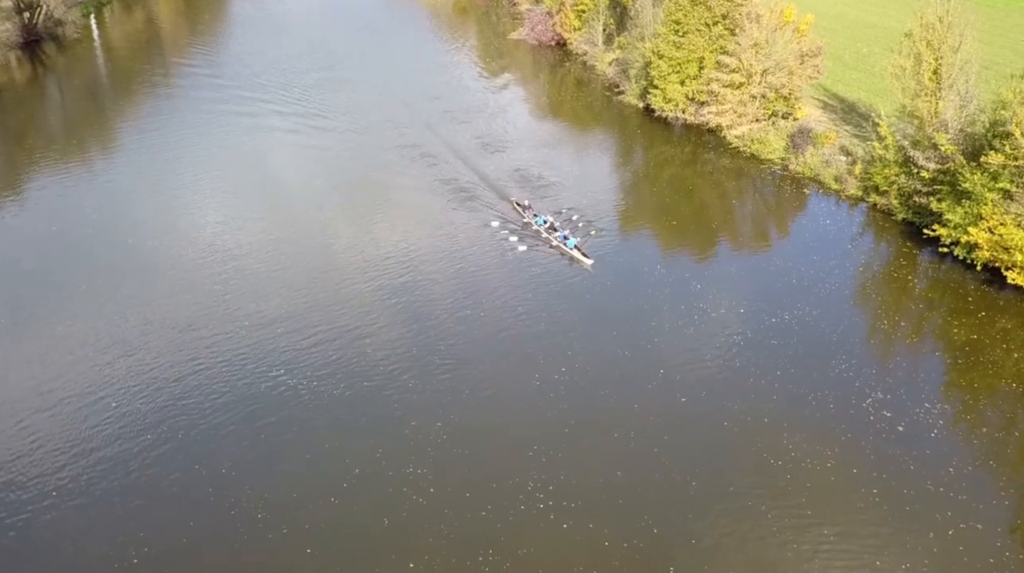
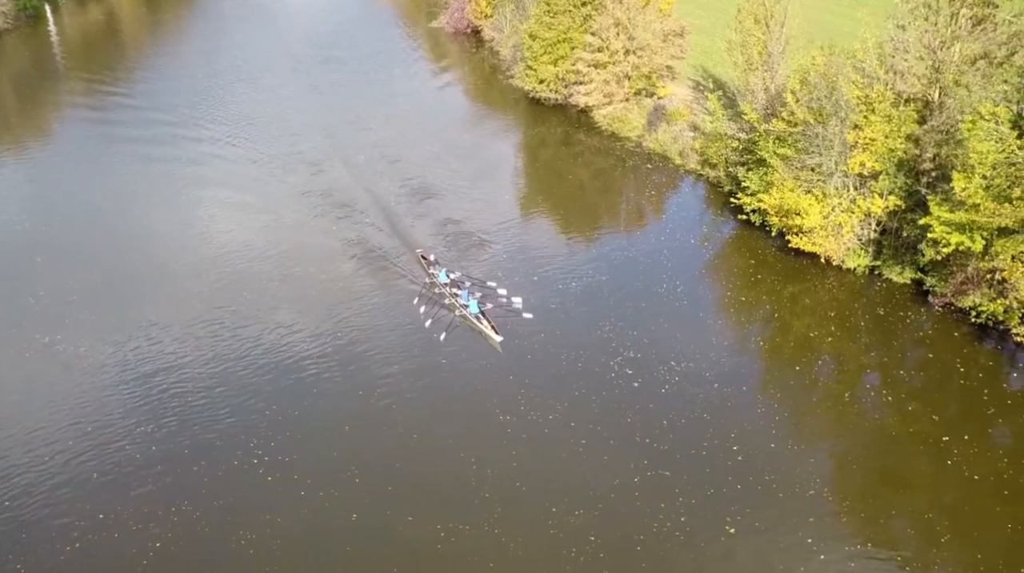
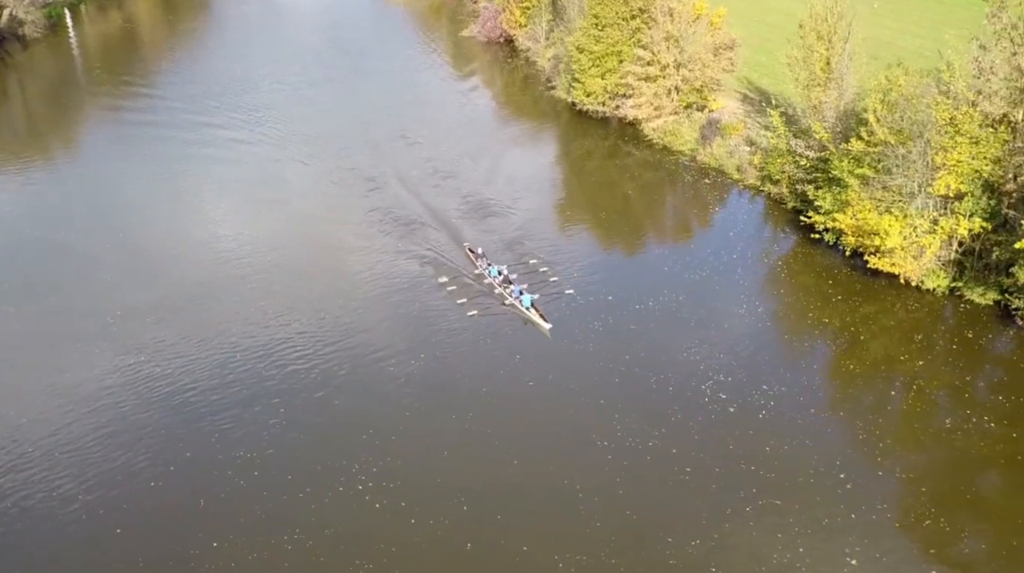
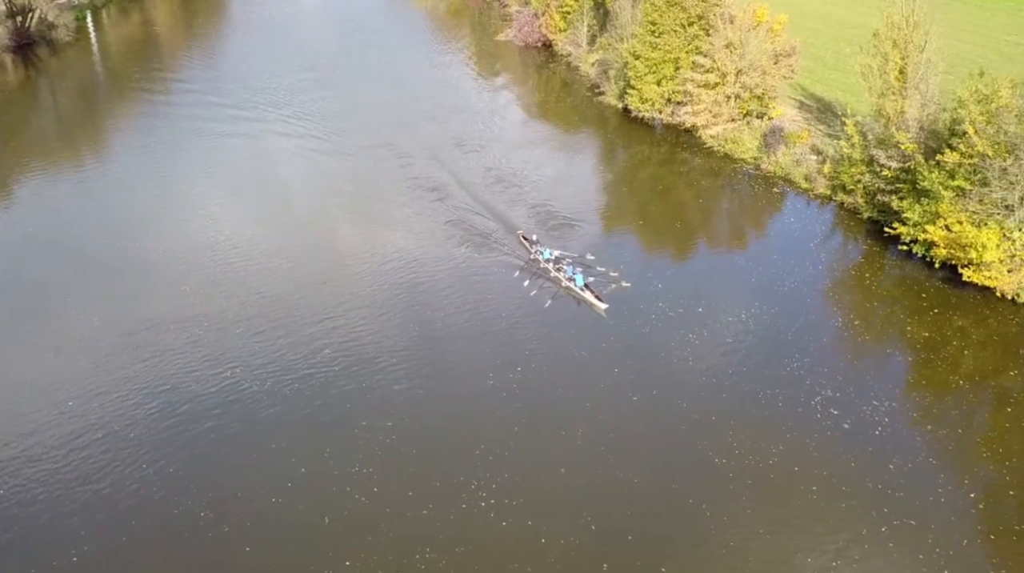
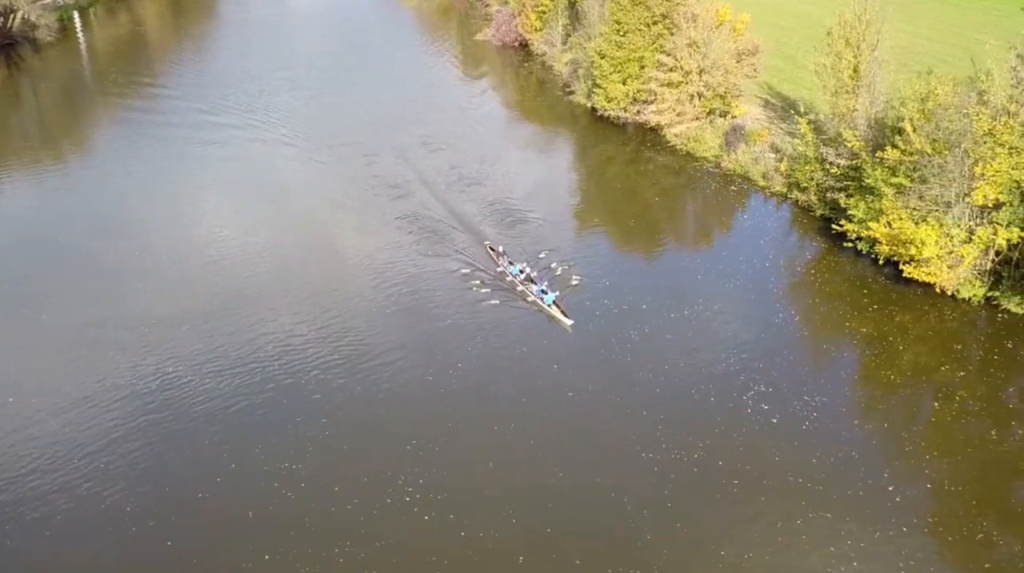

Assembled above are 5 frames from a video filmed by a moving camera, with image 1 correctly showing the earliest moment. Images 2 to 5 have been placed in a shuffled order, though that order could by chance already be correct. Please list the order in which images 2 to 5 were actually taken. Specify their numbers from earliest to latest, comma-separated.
4, 5, 3, 2
